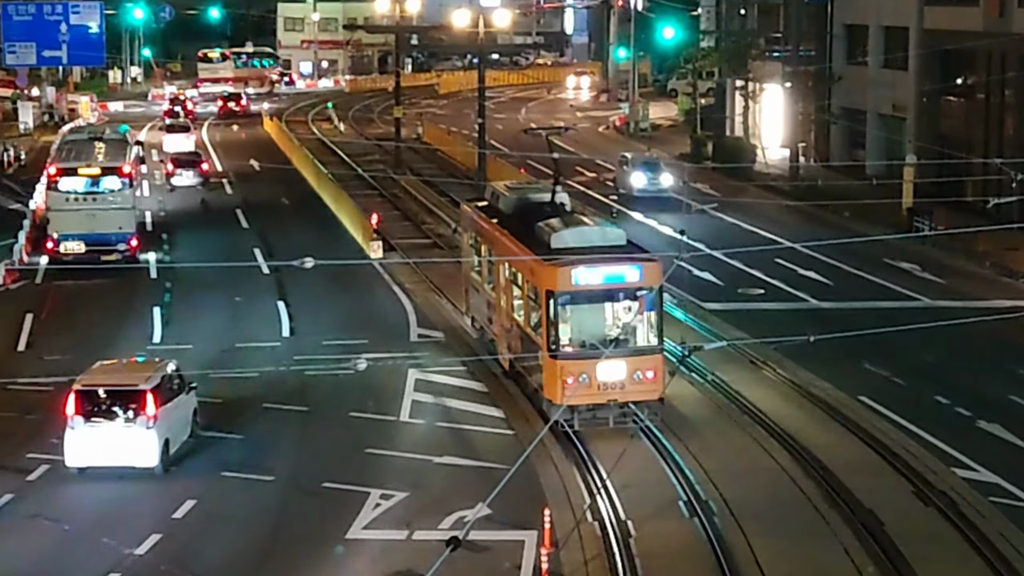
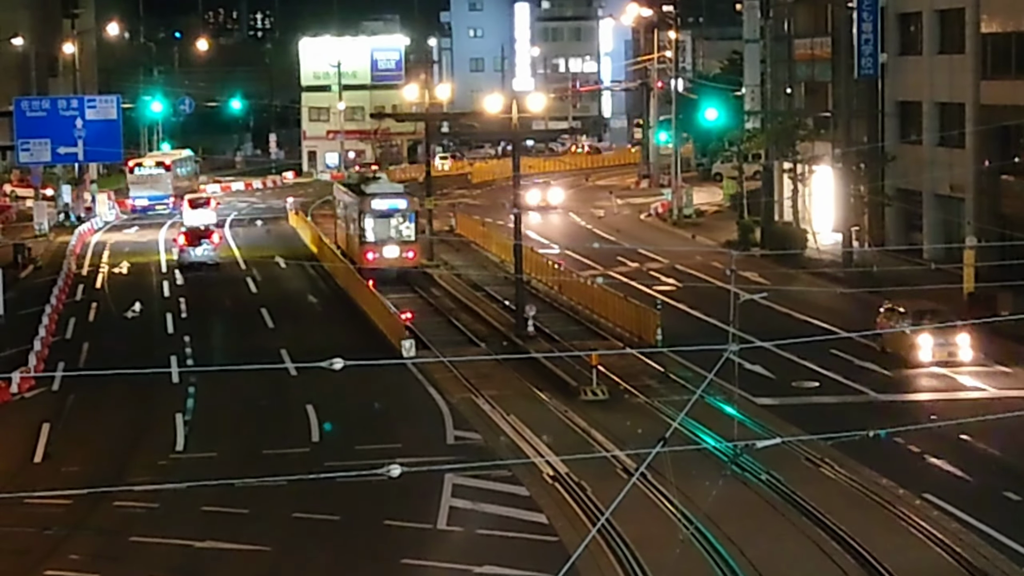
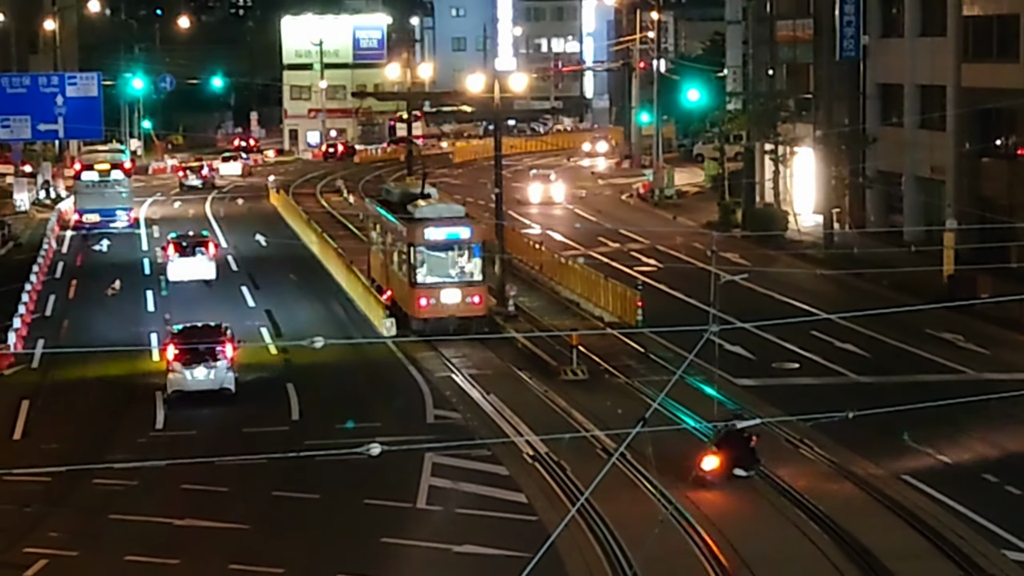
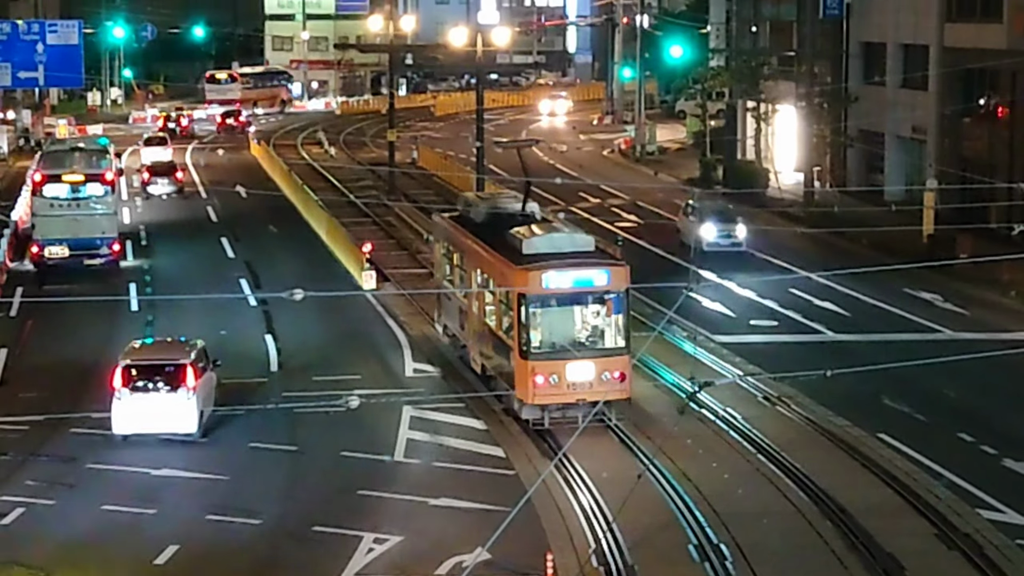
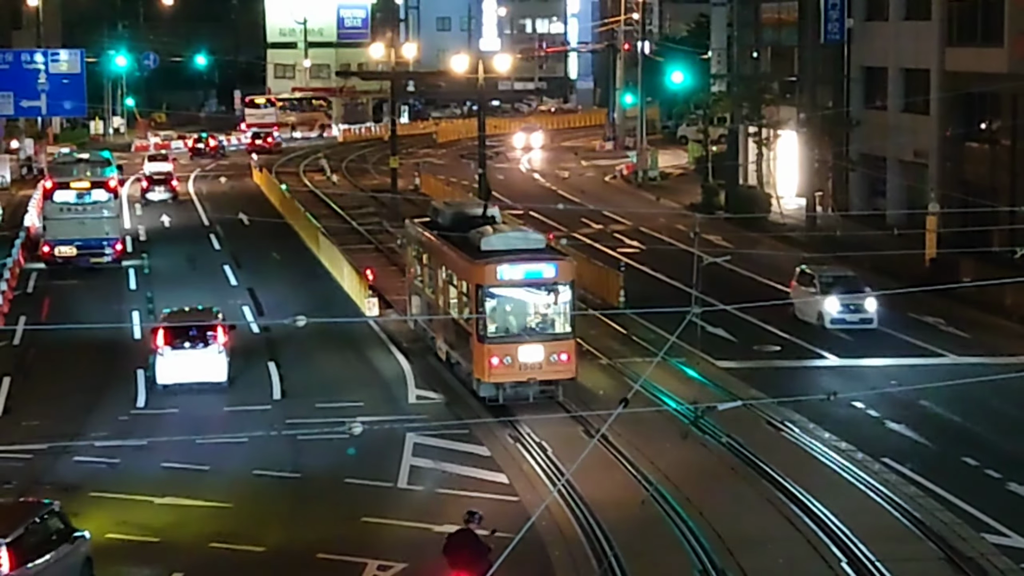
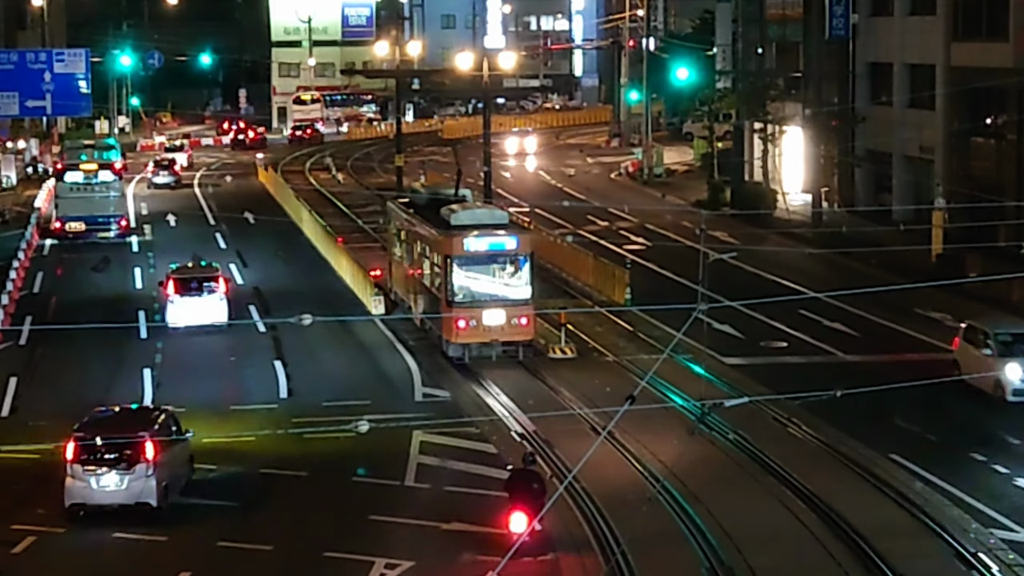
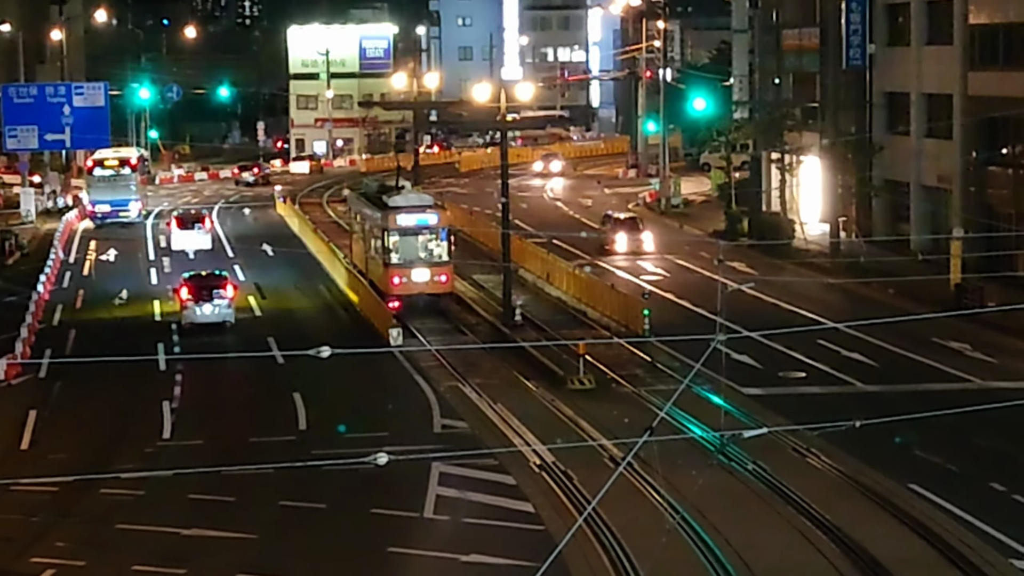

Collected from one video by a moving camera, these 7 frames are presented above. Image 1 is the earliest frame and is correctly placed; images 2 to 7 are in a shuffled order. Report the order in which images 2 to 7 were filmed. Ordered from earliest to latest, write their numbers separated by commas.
4, 5, 6, 3, 7, 2
